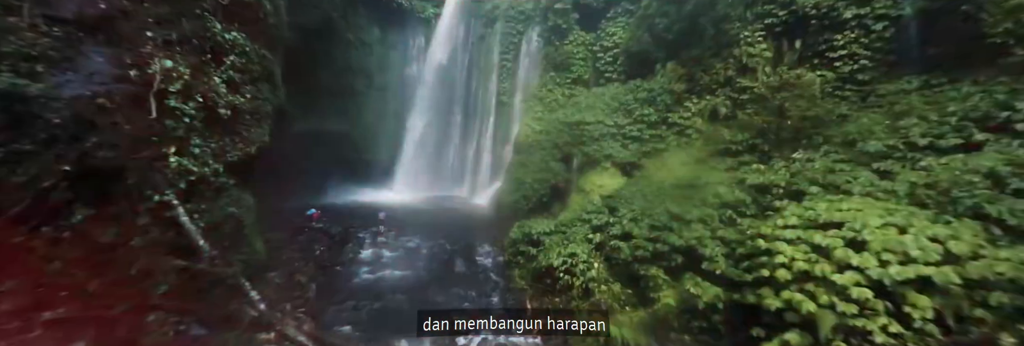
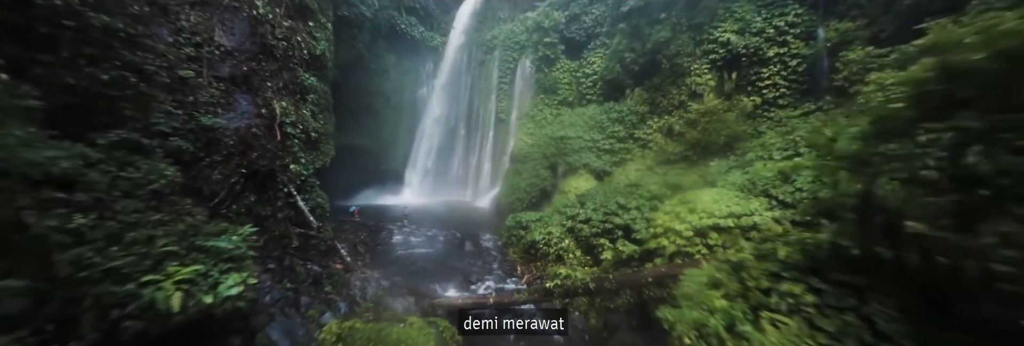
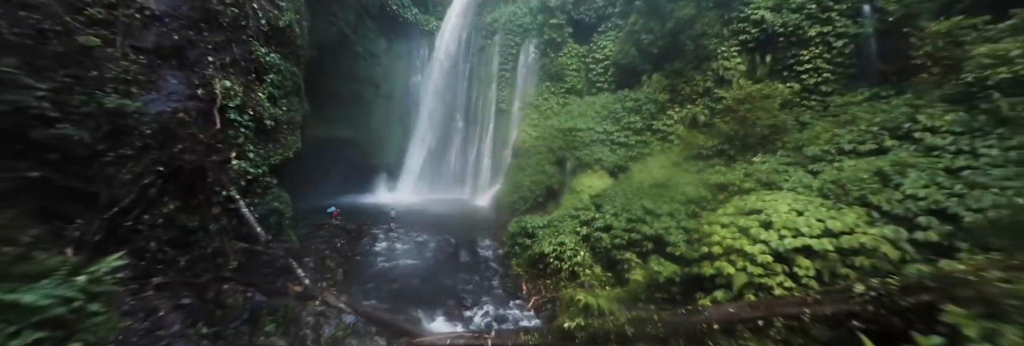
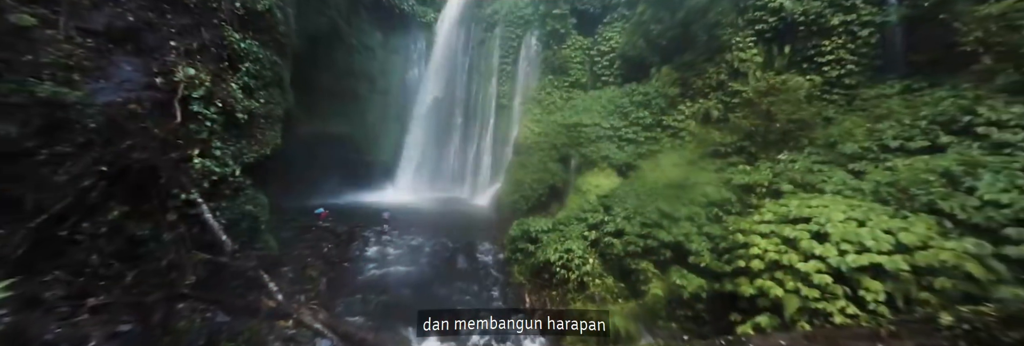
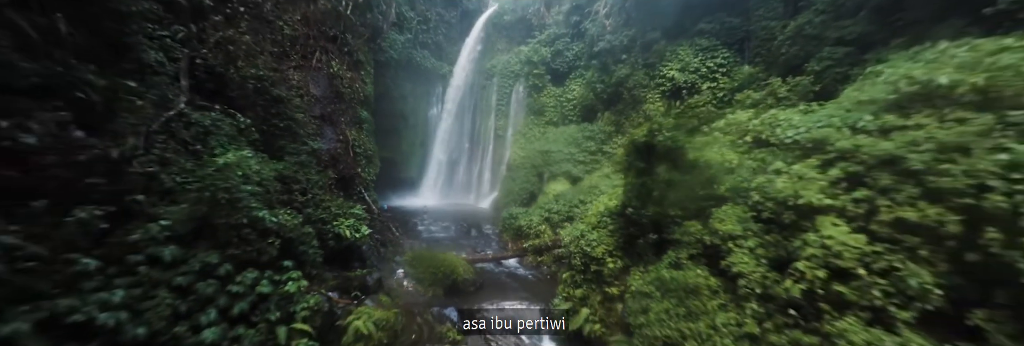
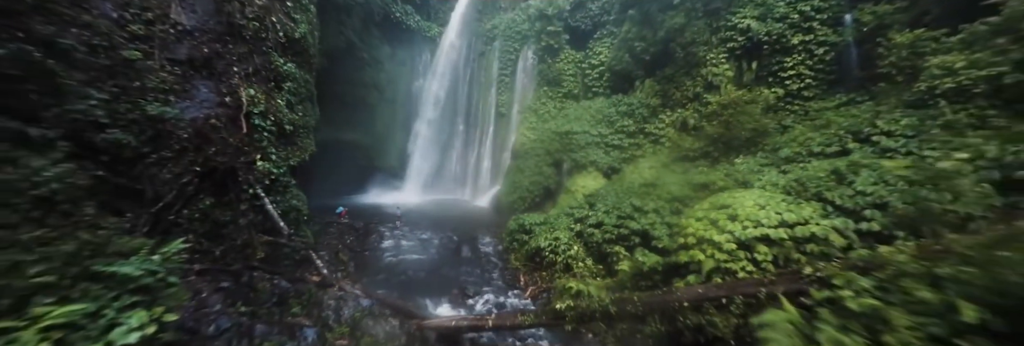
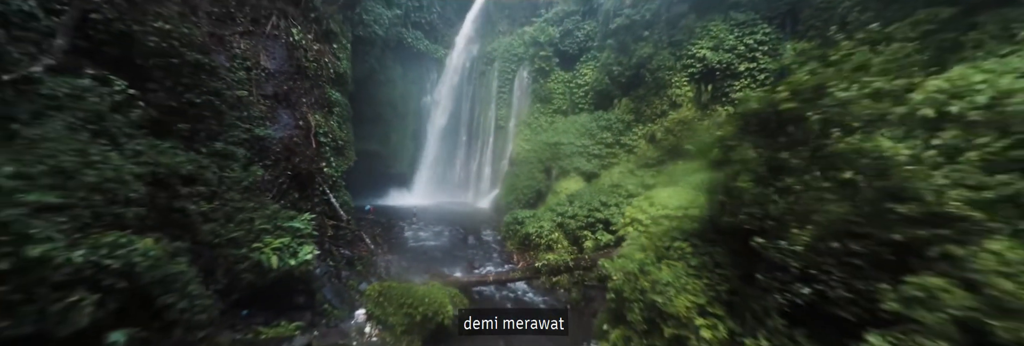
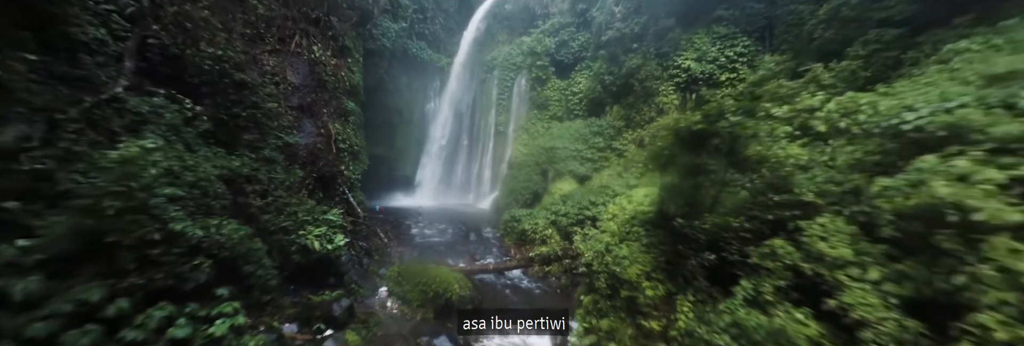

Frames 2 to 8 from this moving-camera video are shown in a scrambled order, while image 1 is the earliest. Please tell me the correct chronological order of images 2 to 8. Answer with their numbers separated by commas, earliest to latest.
4, 3, 6, 2, 7, 8, 5
